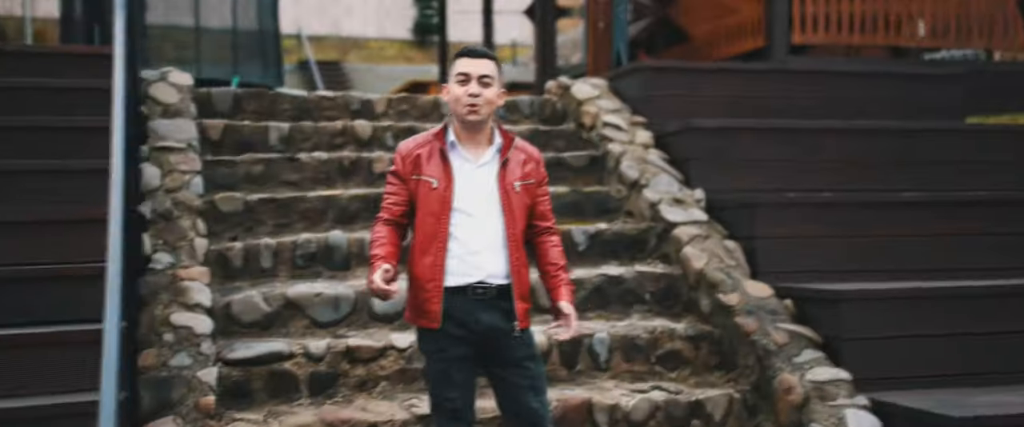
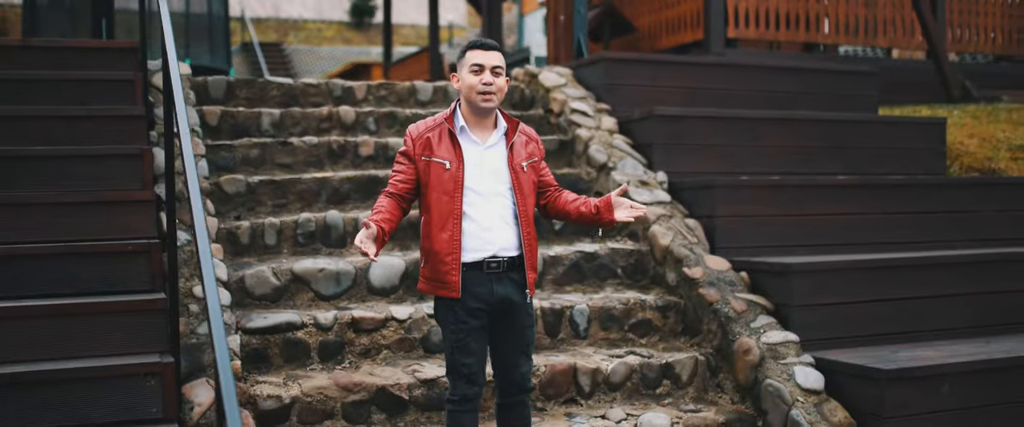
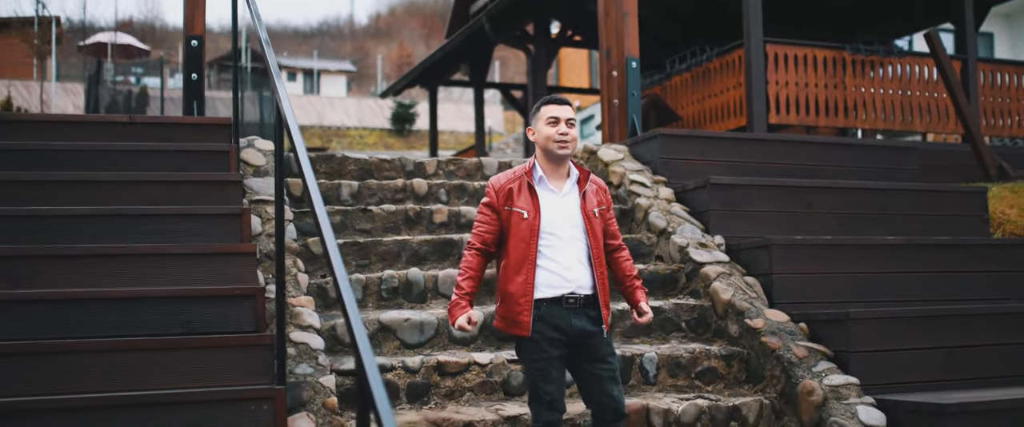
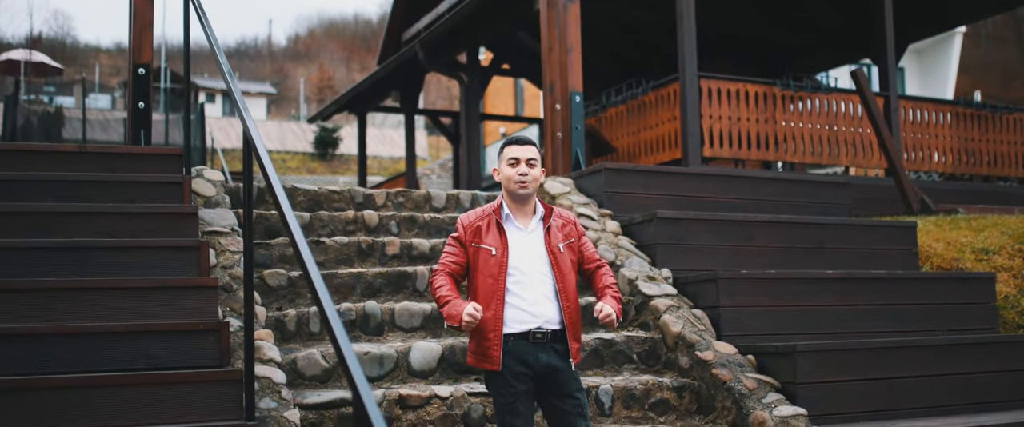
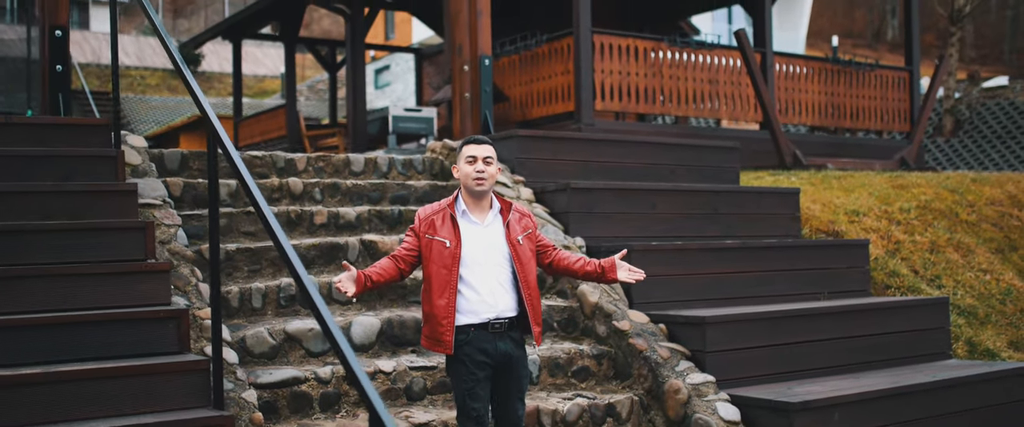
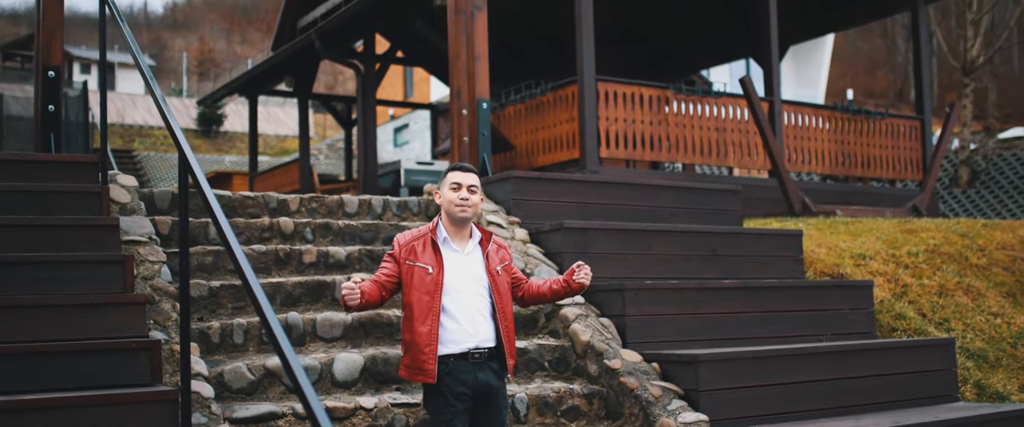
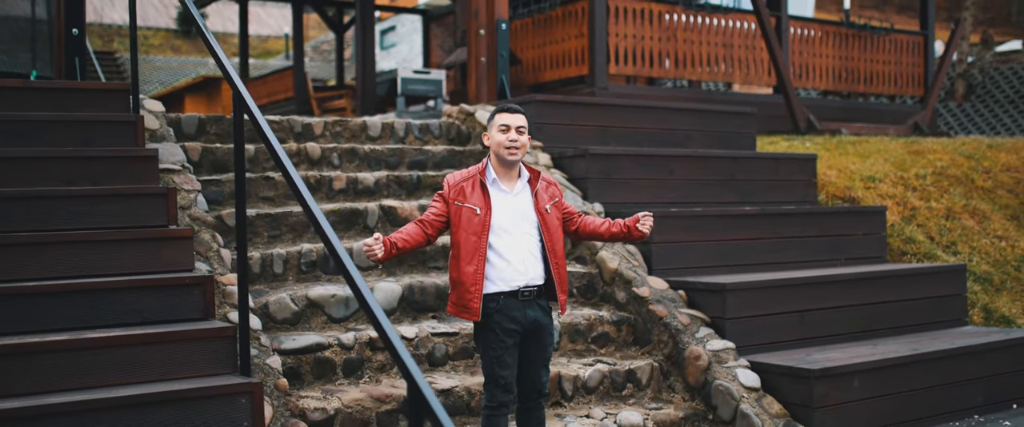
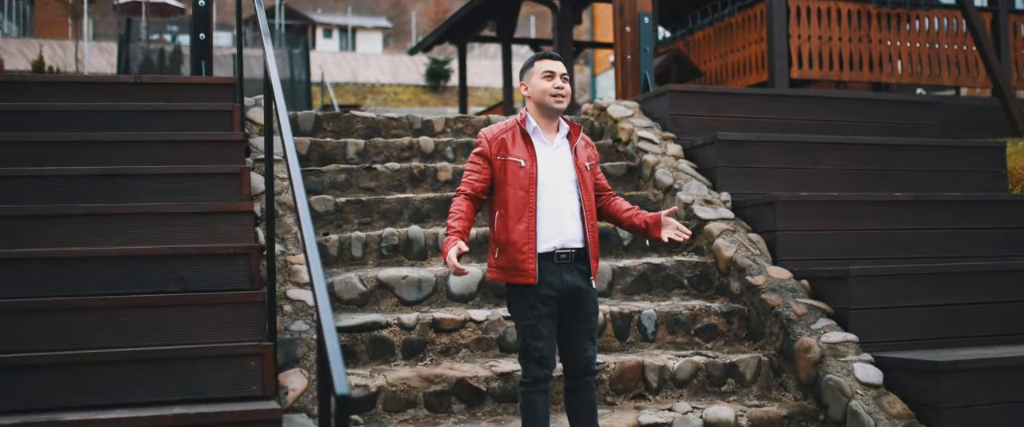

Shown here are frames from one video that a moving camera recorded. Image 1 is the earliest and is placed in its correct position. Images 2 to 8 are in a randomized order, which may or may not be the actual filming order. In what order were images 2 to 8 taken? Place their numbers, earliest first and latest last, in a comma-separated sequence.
2, 7, 5, 6, 4, 3, 8
